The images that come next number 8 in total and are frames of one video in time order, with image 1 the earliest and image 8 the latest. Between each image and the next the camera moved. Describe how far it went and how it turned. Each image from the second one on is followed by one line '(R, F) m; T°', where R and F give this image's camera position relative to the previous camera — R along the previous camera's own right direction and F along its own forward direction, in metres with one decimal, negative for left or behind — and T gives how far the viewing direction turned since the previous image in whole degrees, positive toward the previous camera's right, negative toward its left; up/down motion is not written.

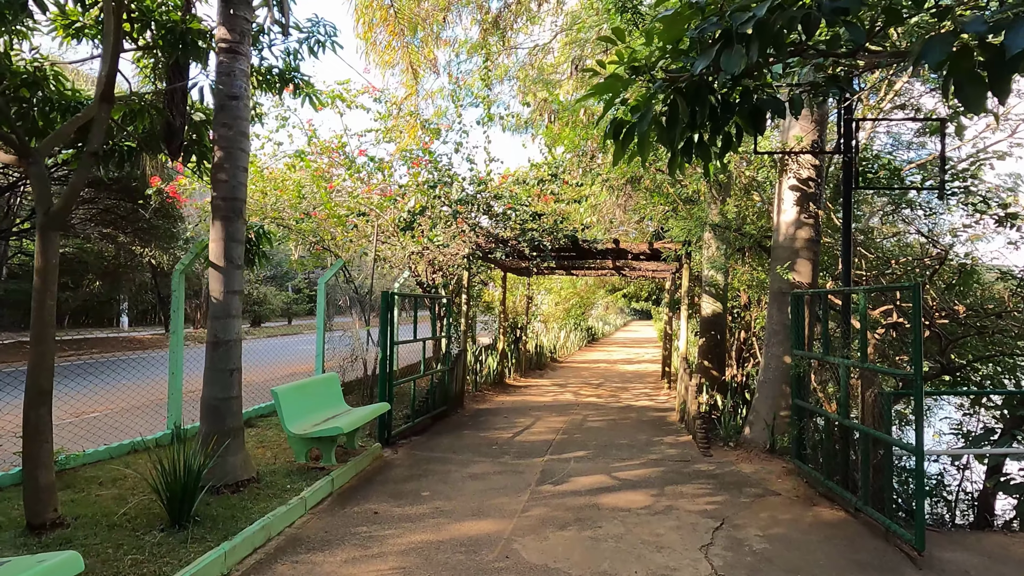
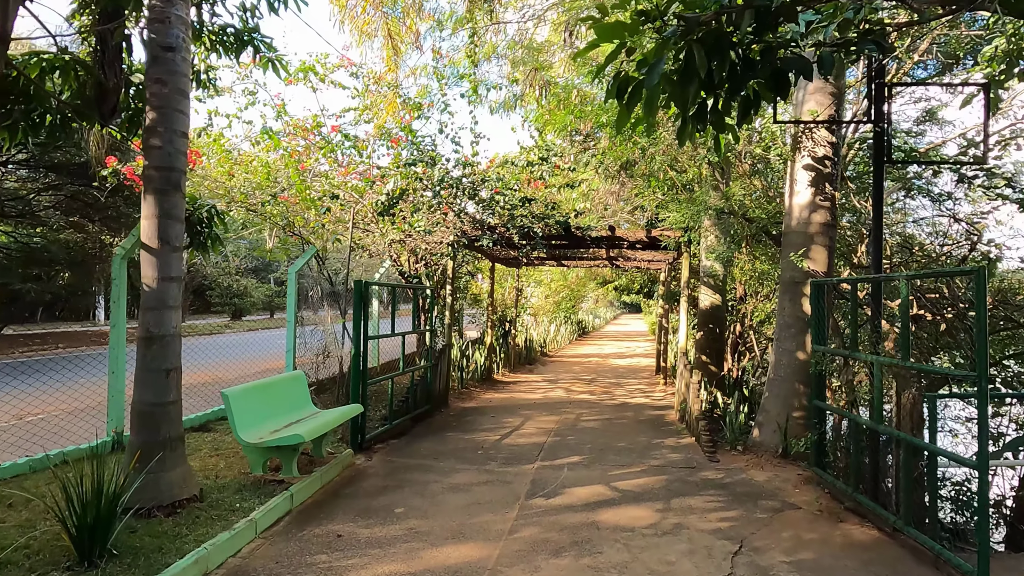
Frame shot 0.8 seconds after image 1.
(0.0, +0.5) m; +1°
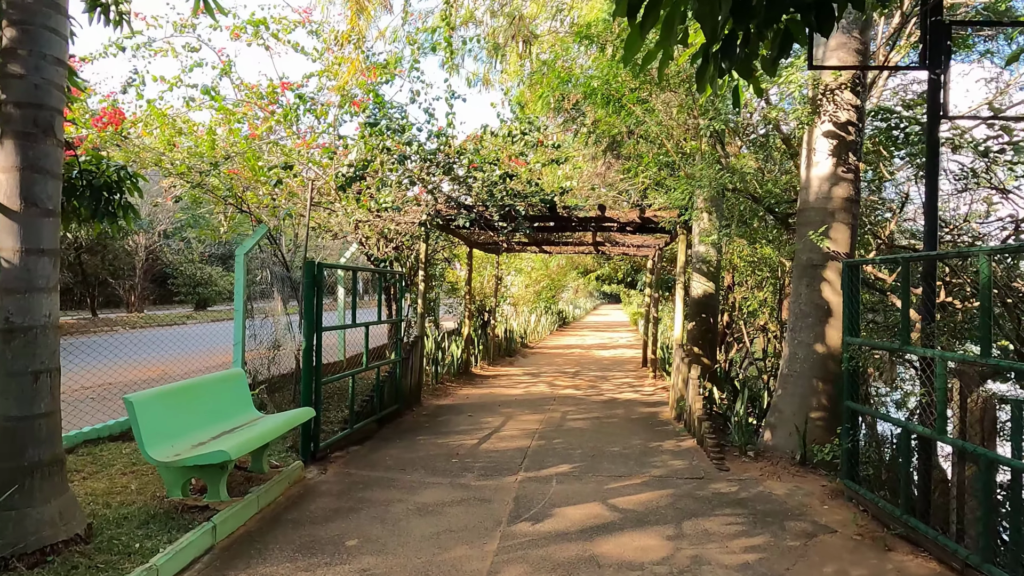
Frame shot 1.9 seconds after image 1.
(0.0, +0.6) m; +2°
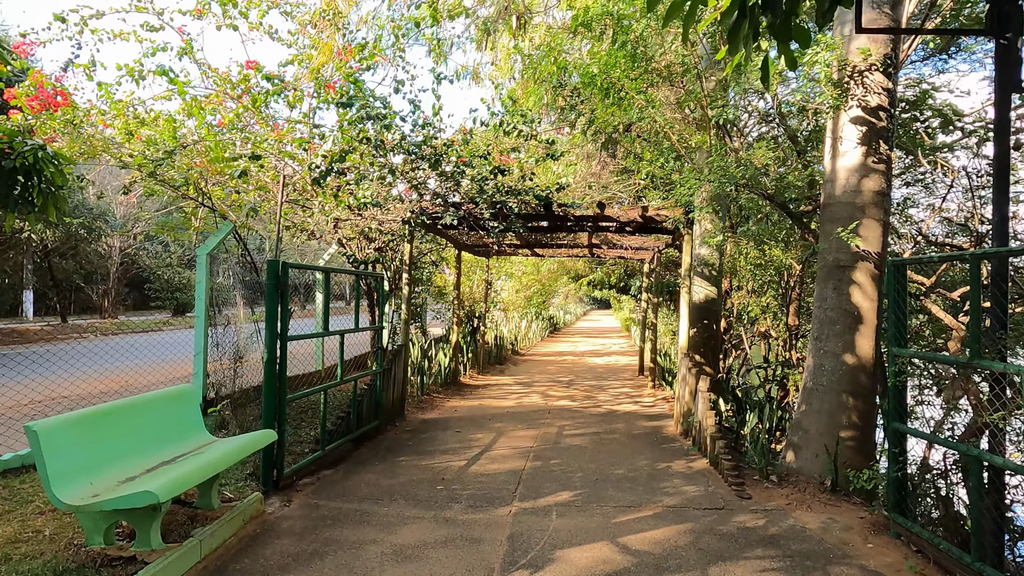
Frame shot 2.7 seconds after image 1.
(0.0, +0.5) m; +1°
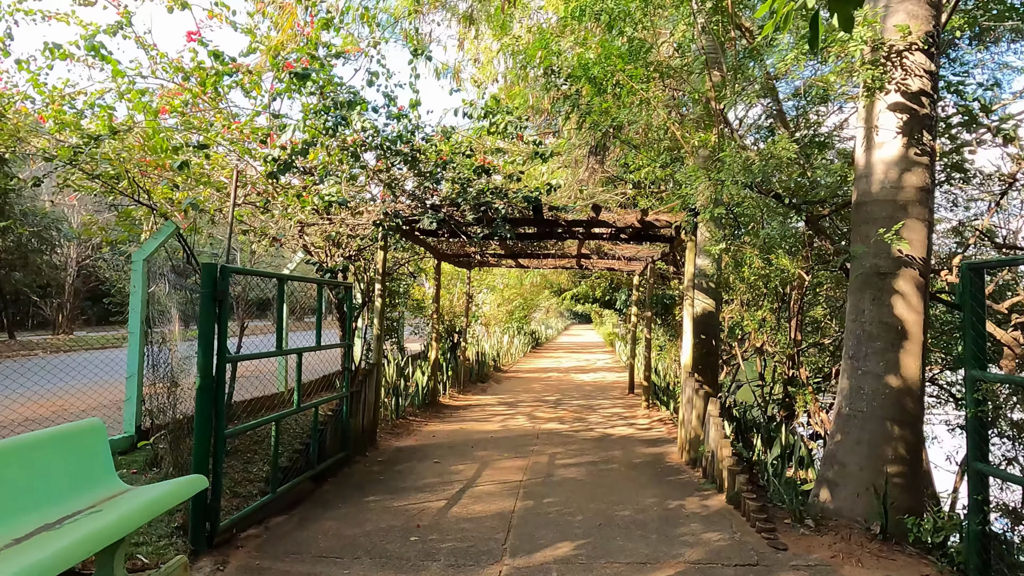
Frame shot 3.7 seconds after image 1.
(0.0, +0.6) m; +2°
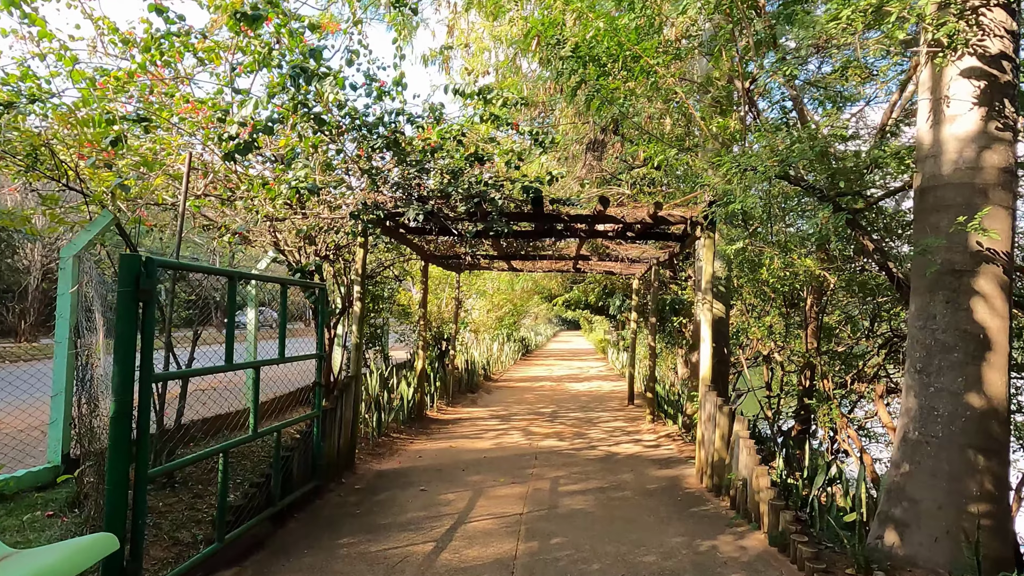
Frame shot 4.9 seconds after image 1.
(-0.1, +0.6) m; +1°
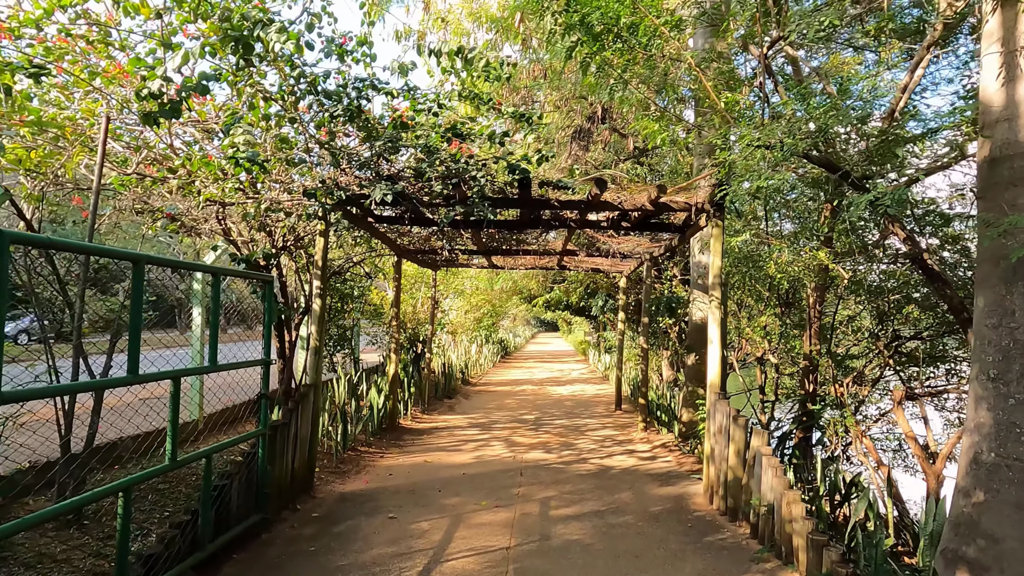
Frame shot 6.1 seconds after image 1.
(0.0, +0.6) m; +2°
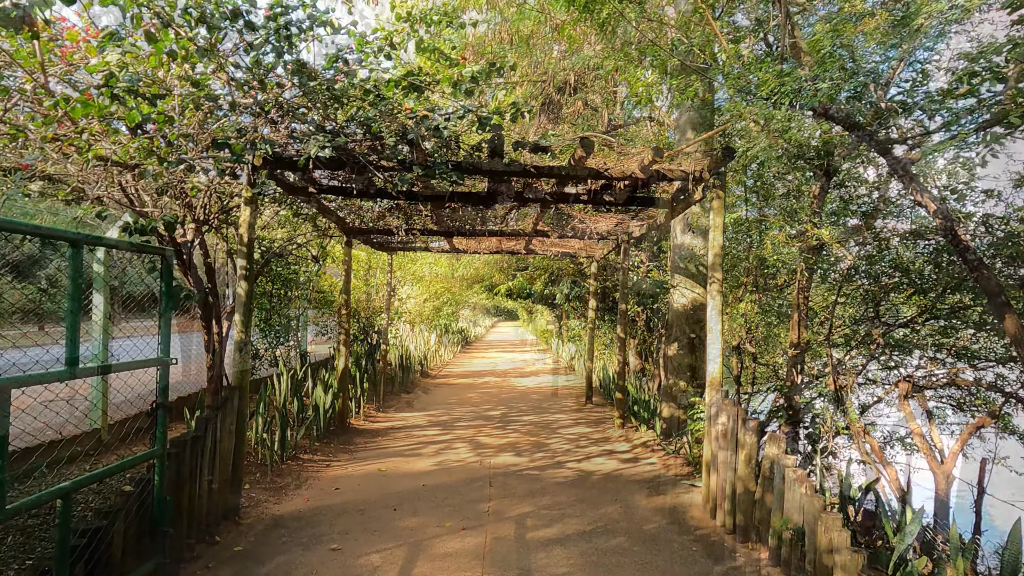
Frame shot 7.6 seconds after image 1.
(-0.1, +0.6) m; +4°
